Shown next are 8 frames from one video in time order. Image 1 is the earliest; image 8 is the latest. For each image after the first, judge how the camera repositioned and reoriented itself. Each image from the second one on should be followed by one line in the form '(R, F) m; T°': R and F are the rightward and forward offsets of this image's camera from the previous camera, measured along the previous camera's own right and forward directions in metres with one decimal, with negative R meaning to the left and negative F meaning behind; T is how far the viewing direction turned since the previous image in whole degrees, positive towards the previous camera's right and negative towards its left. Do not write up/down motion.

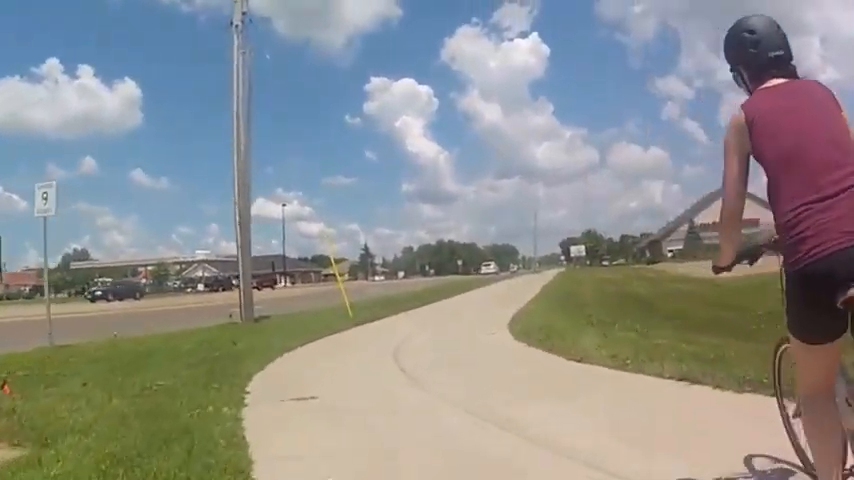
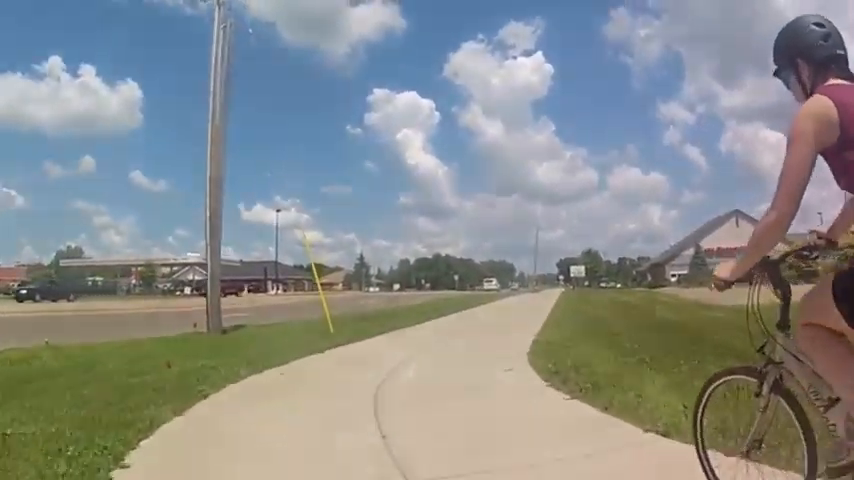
(-0.1, +3.4) m; 0°
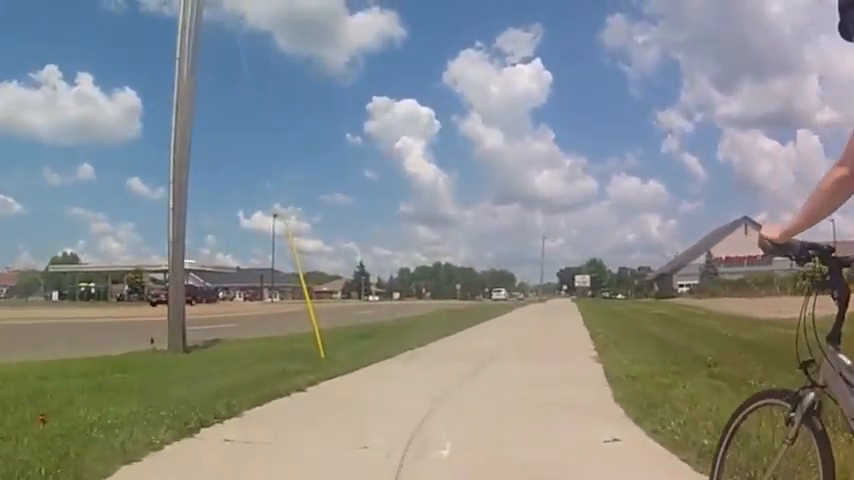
(-0.3, +4.2) m; 0°
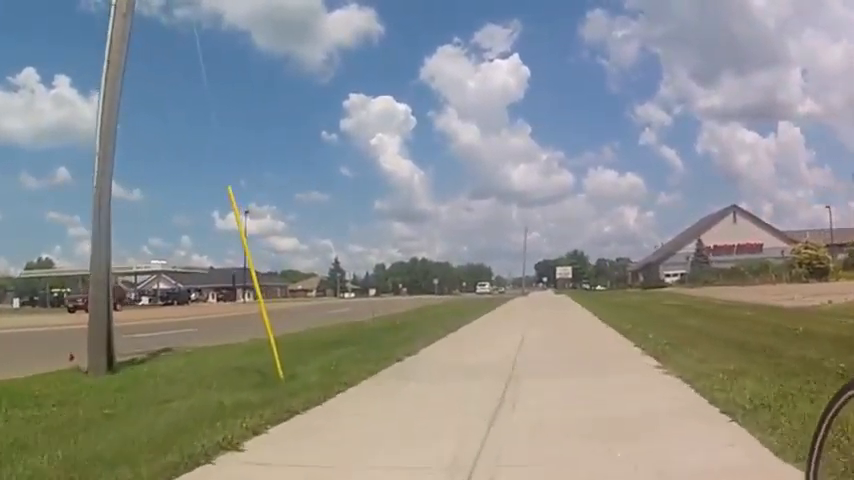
(-0.2, +3.5) m; +2°
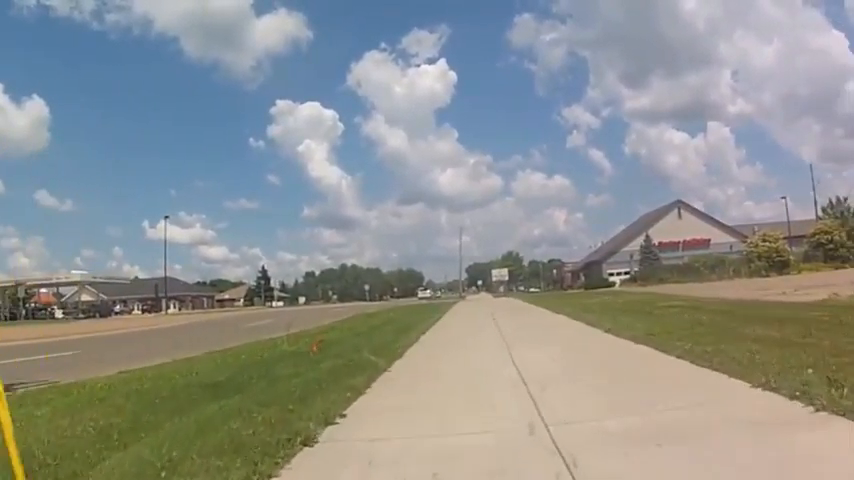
(0.0, +5.5) m; +5°
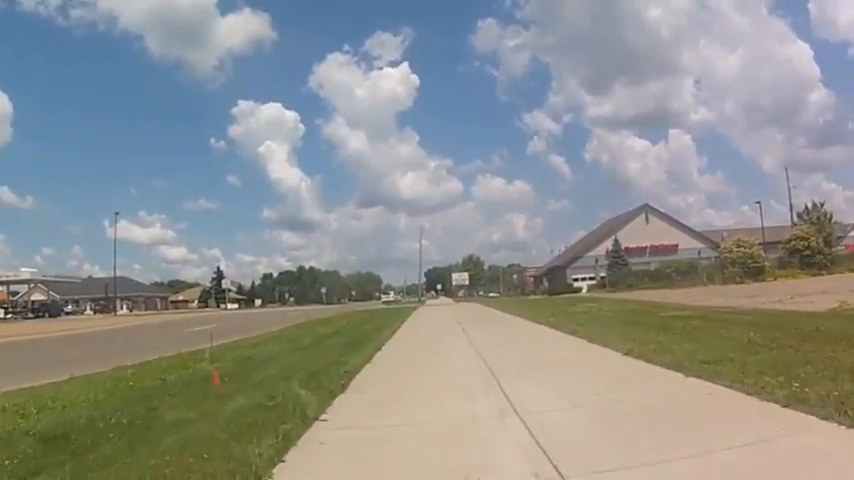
(0.0, +3.3) m; +3°
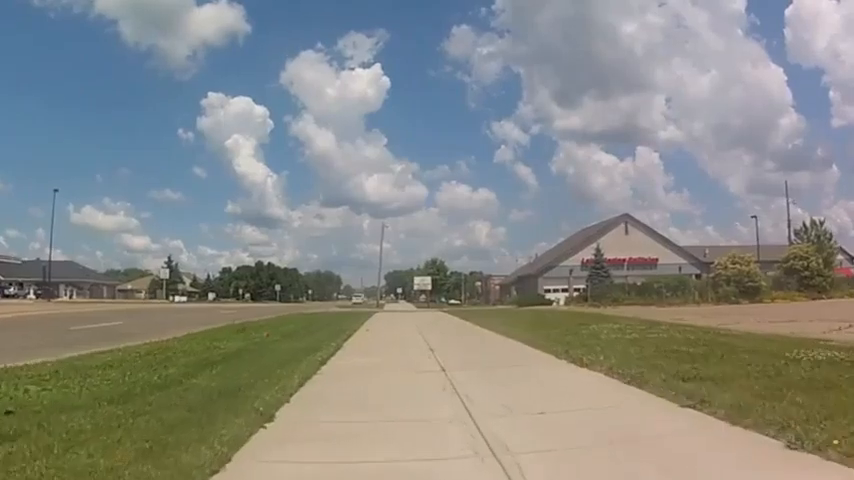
(0.0, +6.5) m; +3°
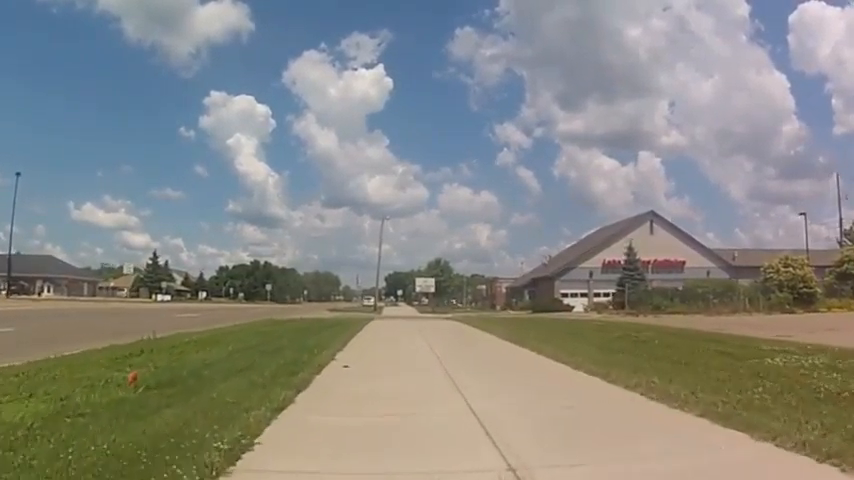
(-0.3, +7.5) m; 0°
